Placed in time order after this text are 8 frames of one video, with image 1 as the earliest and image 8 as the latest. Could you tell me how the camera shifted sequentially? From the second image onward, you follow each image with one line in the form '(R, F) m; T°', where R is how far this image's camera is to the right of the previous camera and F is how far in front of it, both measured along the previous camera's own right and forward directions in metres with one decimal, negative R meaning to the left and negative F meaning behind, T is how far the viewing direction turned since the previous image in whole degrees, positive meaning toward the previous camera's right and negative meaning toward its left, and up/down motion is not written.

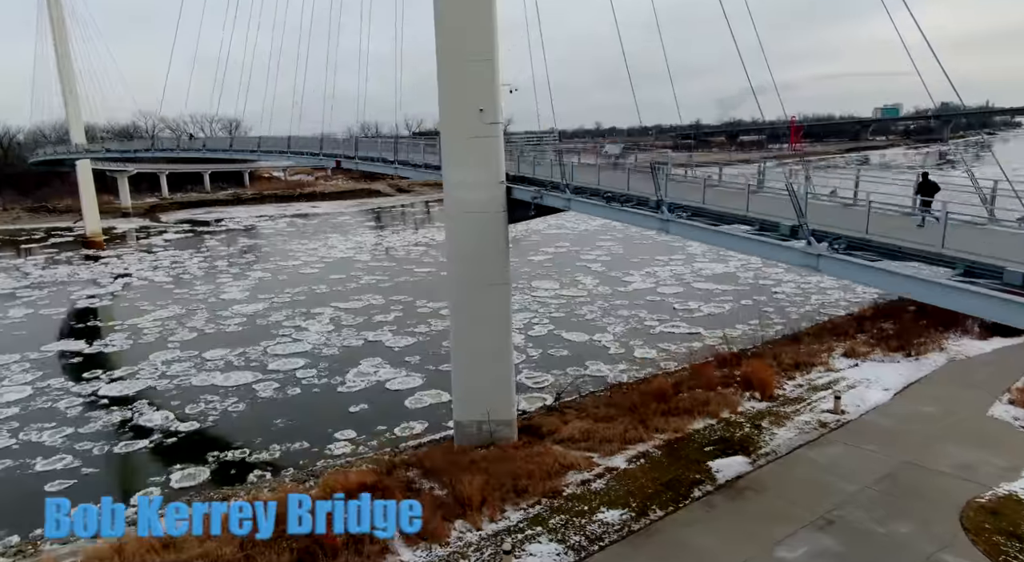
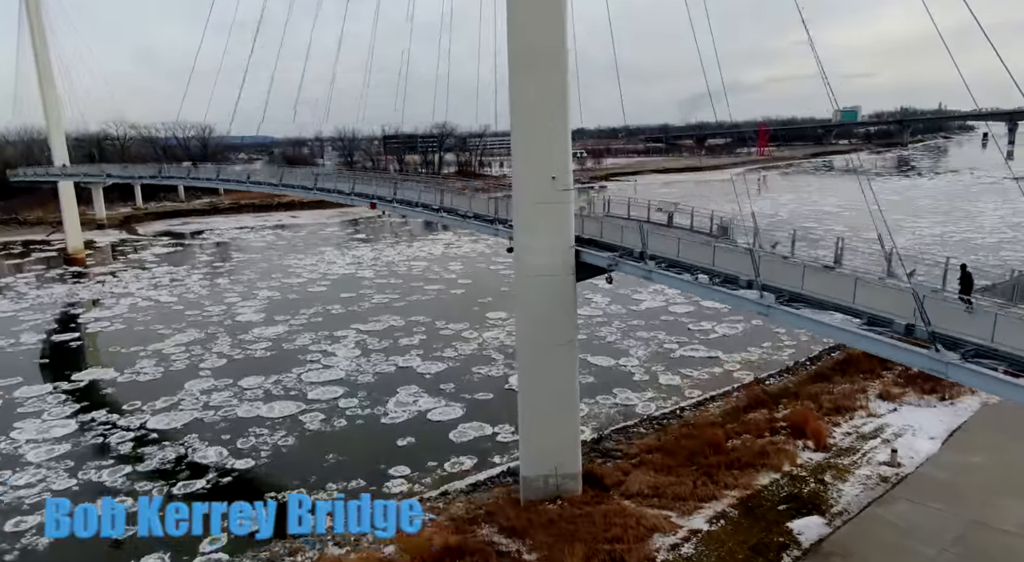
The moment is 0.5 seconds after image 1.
(-0.6, -0.1) m; +3°
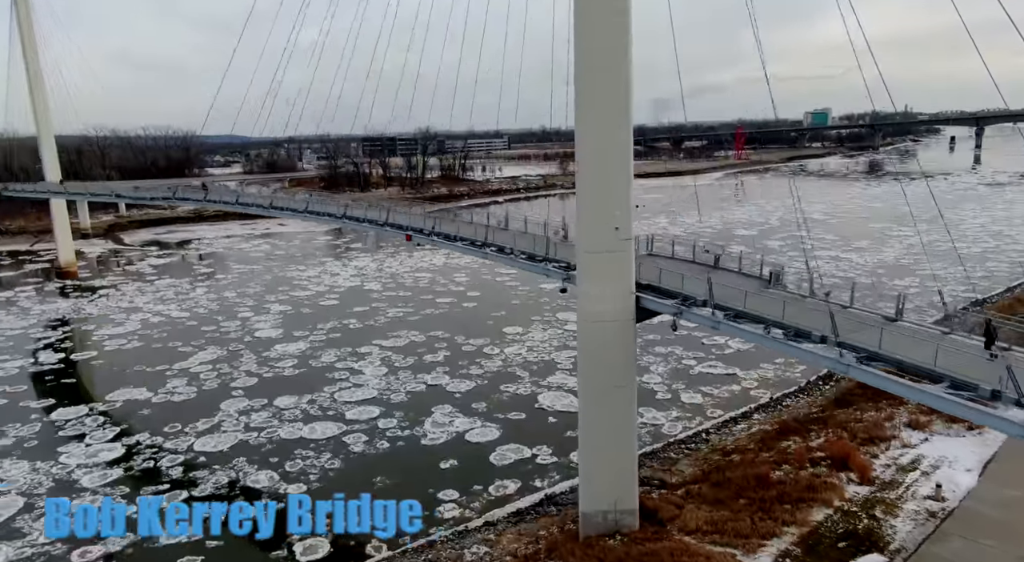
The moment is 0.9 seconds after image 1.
(-0.5, -0.2) m; +2°
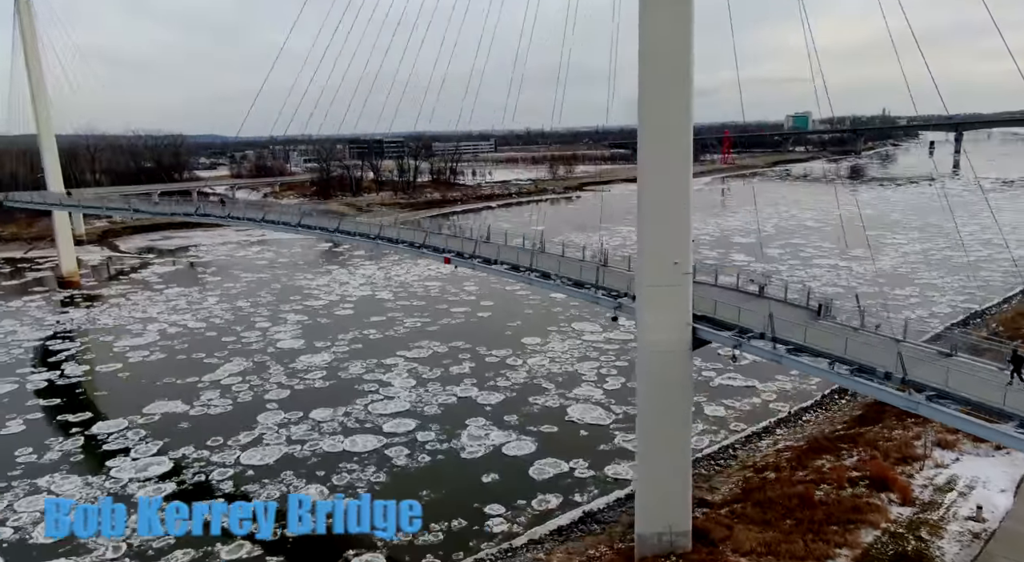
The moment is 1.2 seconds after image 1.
(-0.4, -0.2) m; +1°
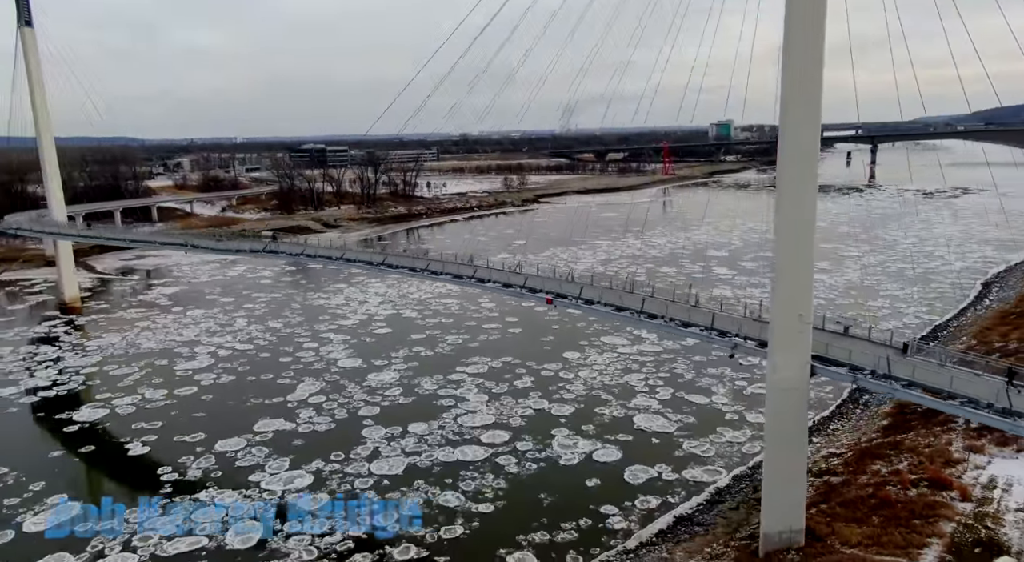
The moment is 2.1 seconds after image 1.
(-1.5, -0.8) m; +5°
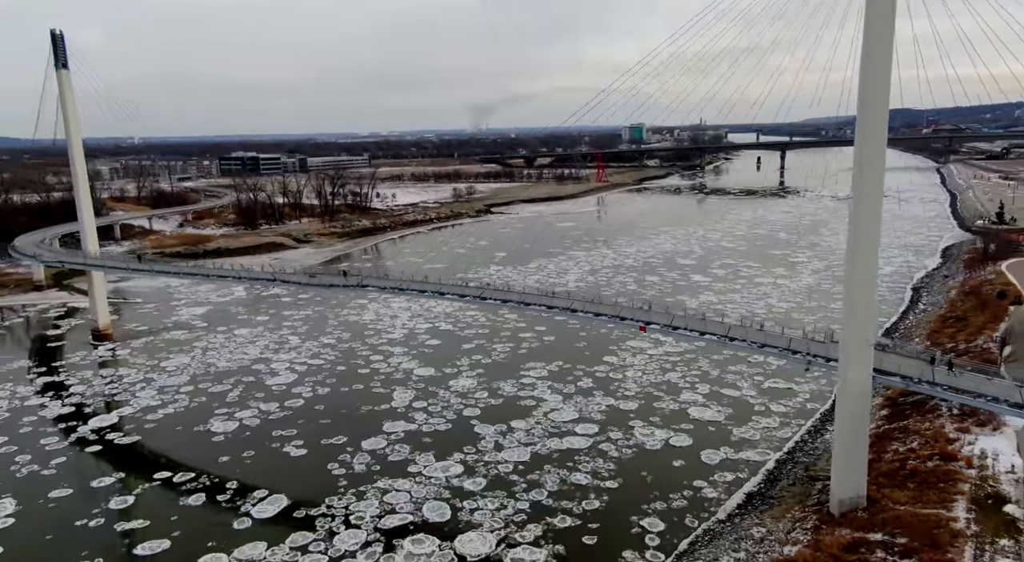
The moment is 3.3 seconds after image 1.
(-2.0, -1.4) m; +6°
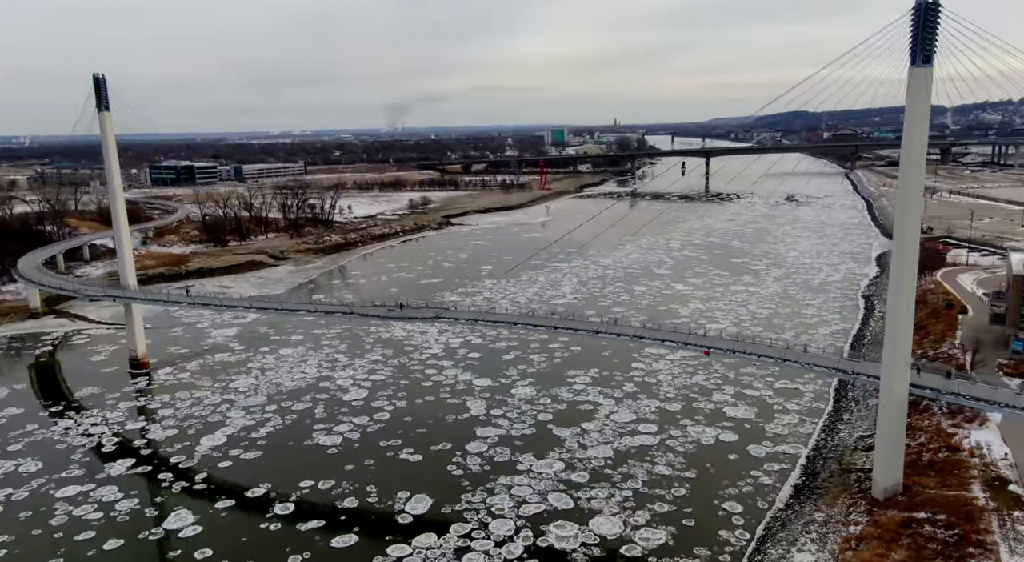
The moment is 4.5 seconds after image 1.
(-2.0, -1.3) m; +6°
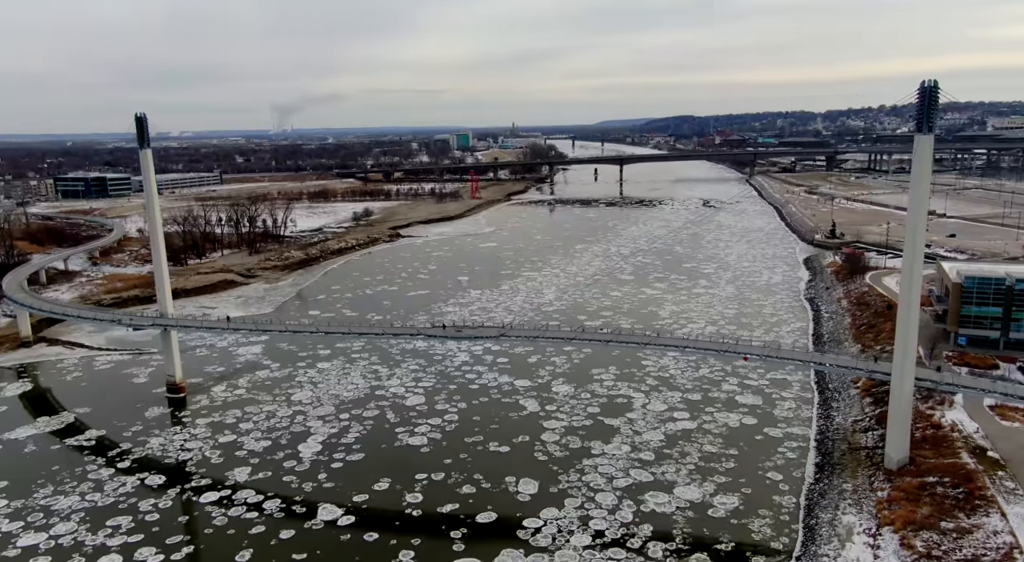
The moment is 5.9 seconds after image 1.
(-2.4, -1.5) m; +7°
